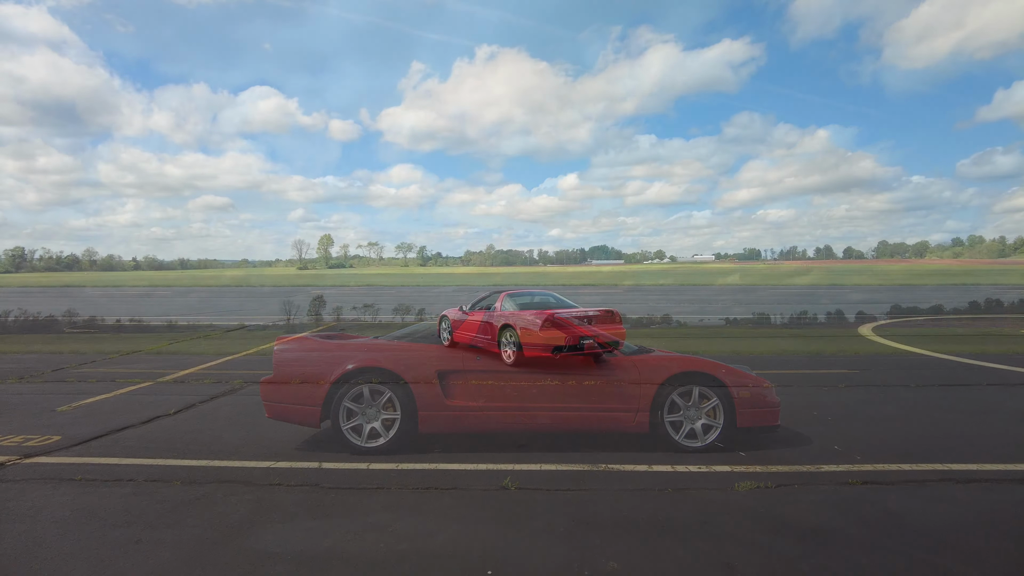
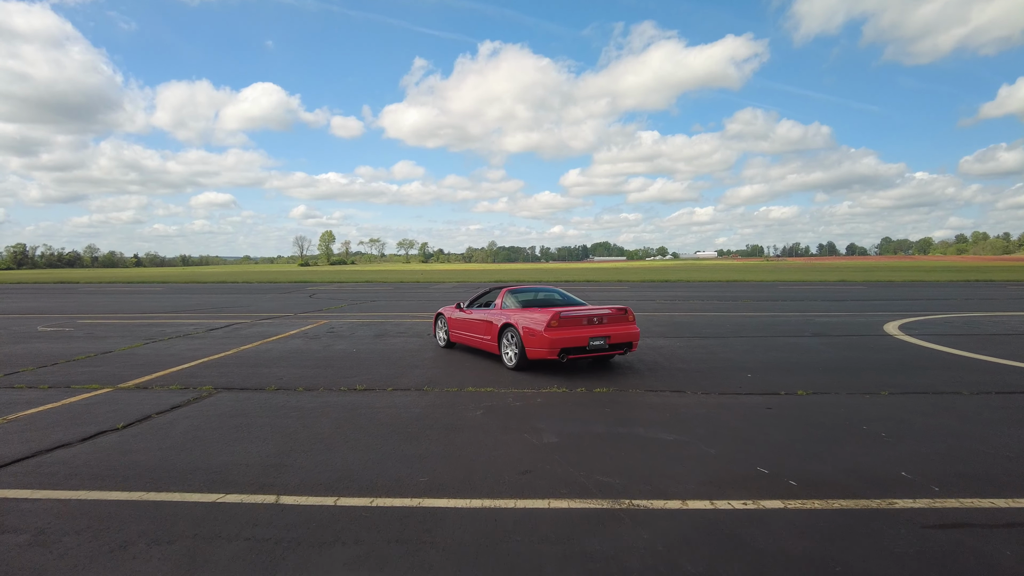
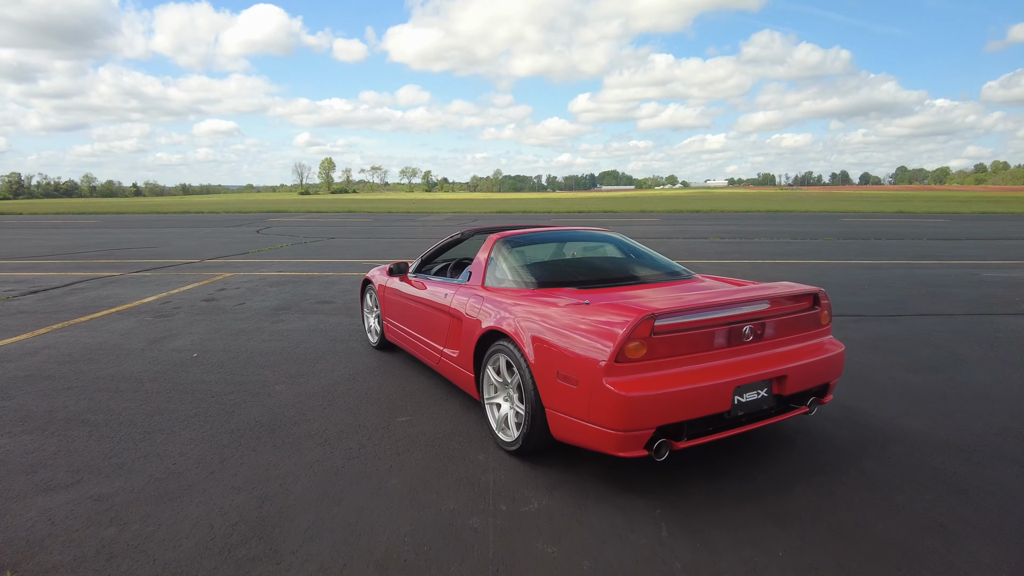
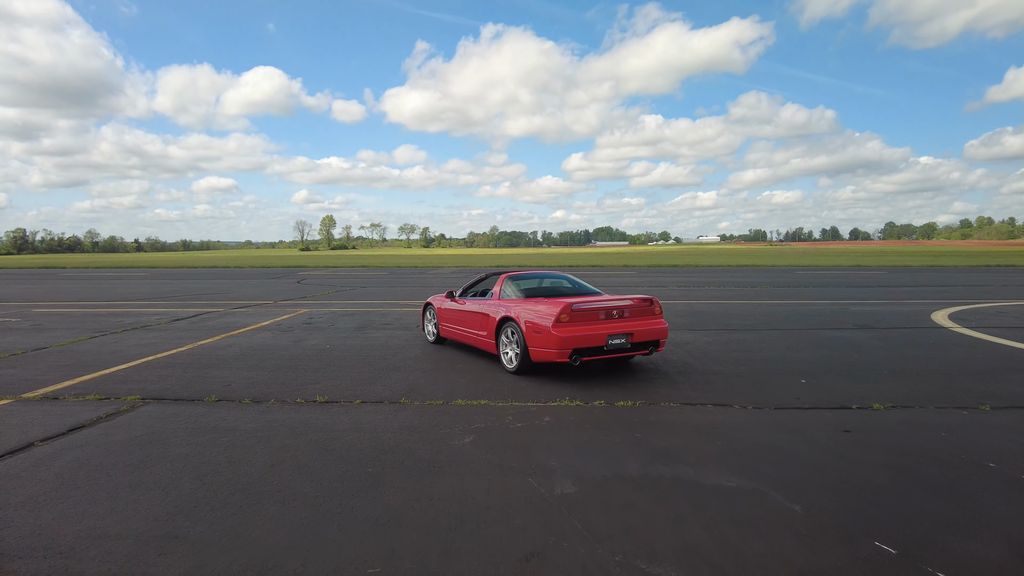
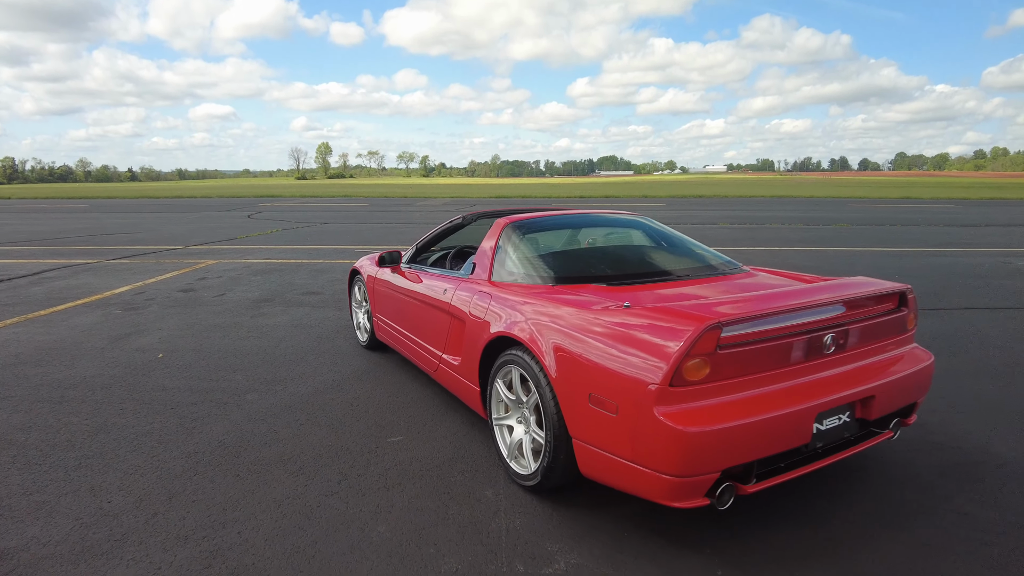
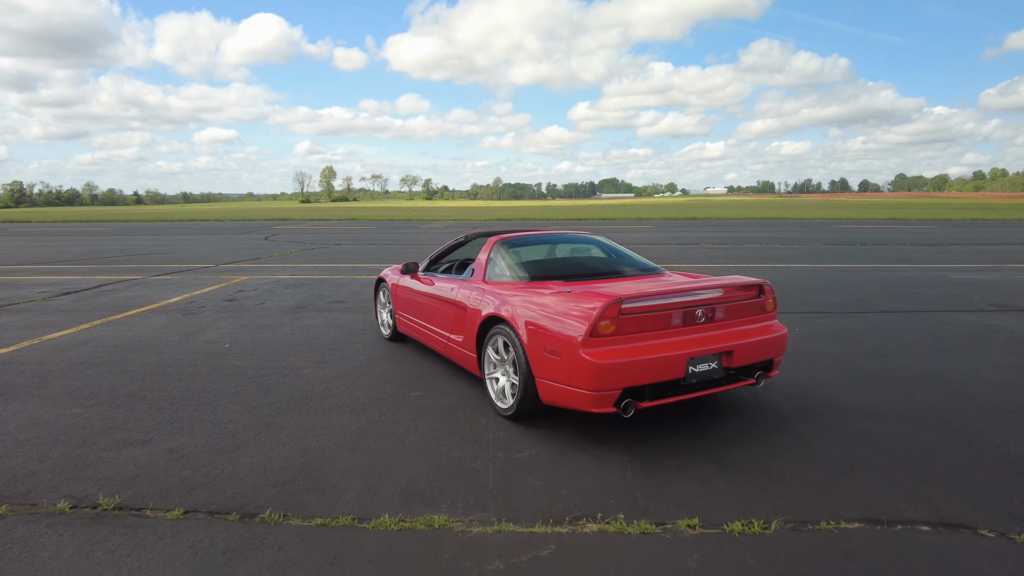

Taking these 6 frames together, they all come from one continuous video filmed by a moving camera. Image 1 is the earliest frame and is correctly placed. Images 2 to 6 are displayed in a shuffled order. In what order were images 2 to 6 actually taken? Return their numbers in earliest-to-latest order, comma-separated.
2, 4, 6, 3, 5
